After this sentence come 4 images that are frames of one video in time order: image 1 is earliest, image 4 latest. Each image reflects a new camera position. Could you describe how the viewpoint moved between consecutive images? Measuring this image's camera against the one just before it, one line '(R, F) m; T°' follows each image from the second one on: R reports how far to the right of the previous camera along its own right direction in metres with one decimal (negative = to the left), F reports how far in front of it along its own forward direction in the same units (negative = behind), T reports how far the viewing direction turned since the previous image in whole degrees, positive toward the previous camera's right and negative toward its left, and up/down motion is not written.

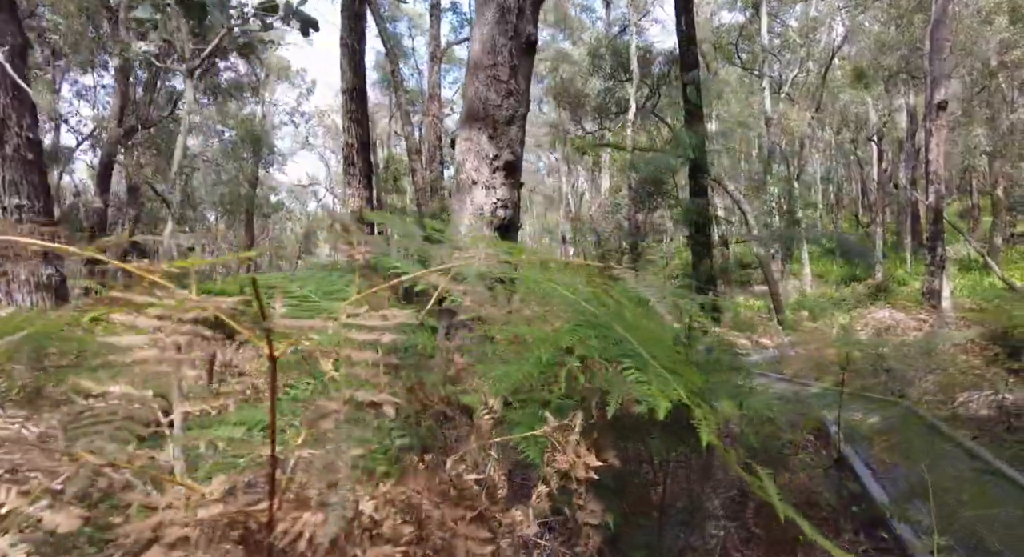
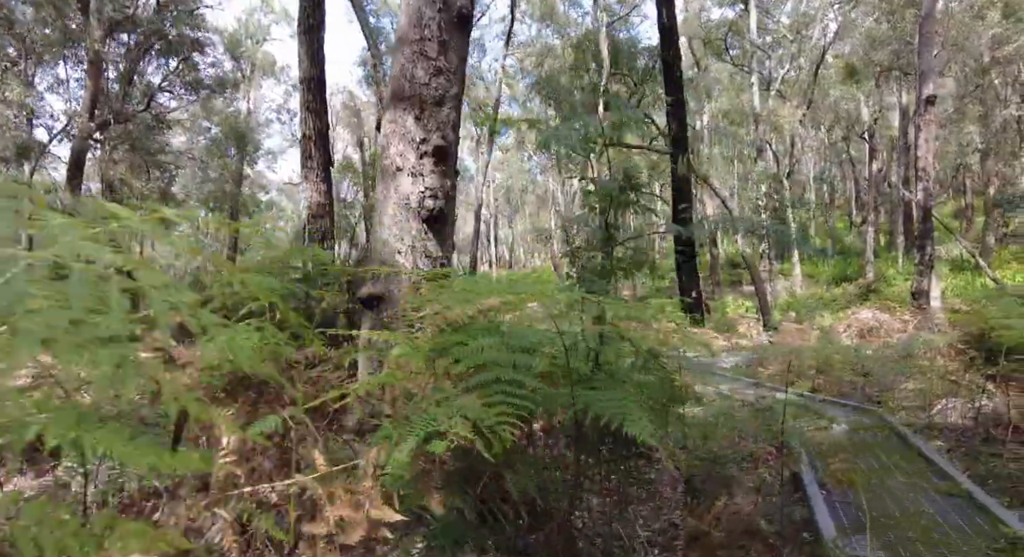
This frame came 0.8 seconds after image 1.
(+0.4, +0.4) m; 0°
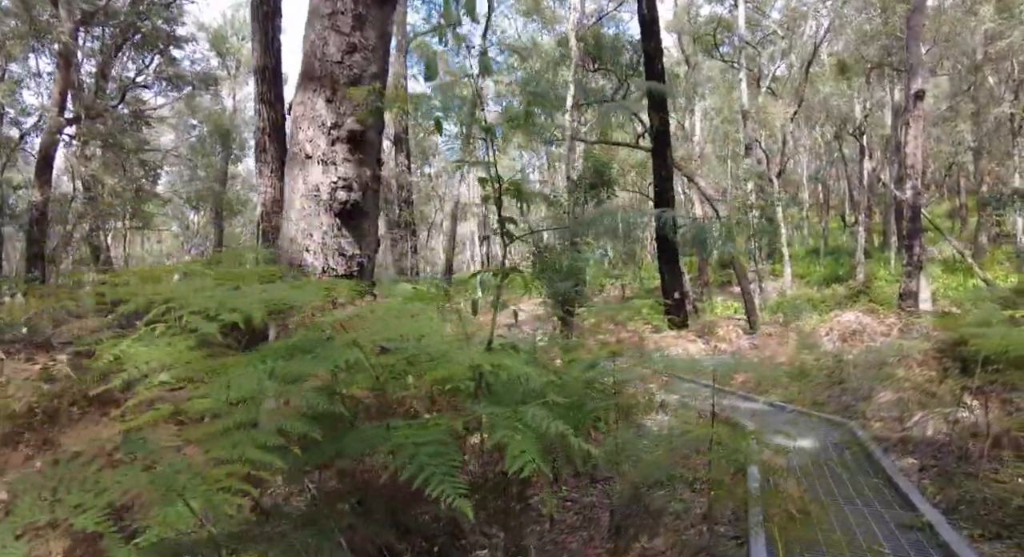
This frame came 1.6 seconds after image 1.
(+0.4, +0.4) m; 0°
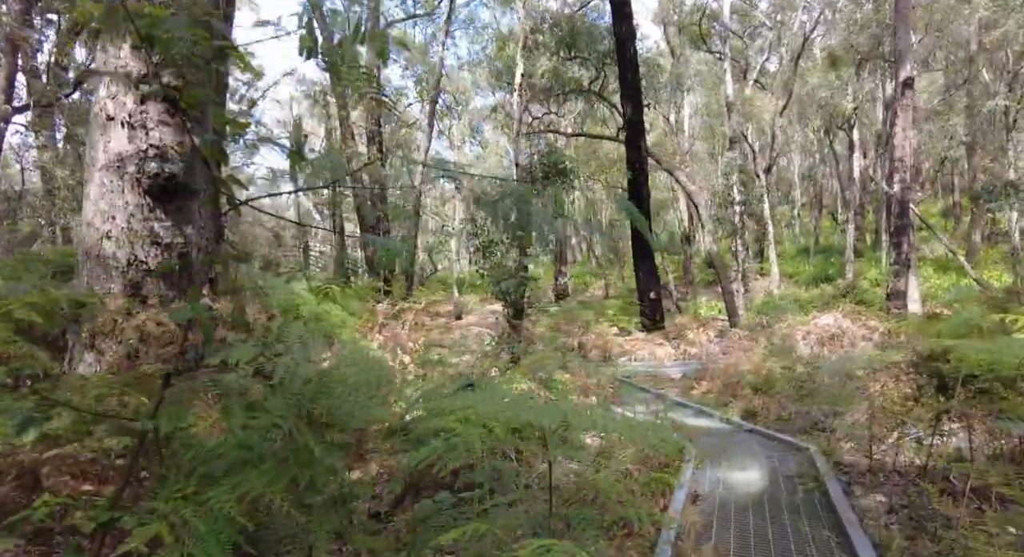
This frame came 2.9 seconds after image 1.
(+0.6, +0.7) m; 0°
